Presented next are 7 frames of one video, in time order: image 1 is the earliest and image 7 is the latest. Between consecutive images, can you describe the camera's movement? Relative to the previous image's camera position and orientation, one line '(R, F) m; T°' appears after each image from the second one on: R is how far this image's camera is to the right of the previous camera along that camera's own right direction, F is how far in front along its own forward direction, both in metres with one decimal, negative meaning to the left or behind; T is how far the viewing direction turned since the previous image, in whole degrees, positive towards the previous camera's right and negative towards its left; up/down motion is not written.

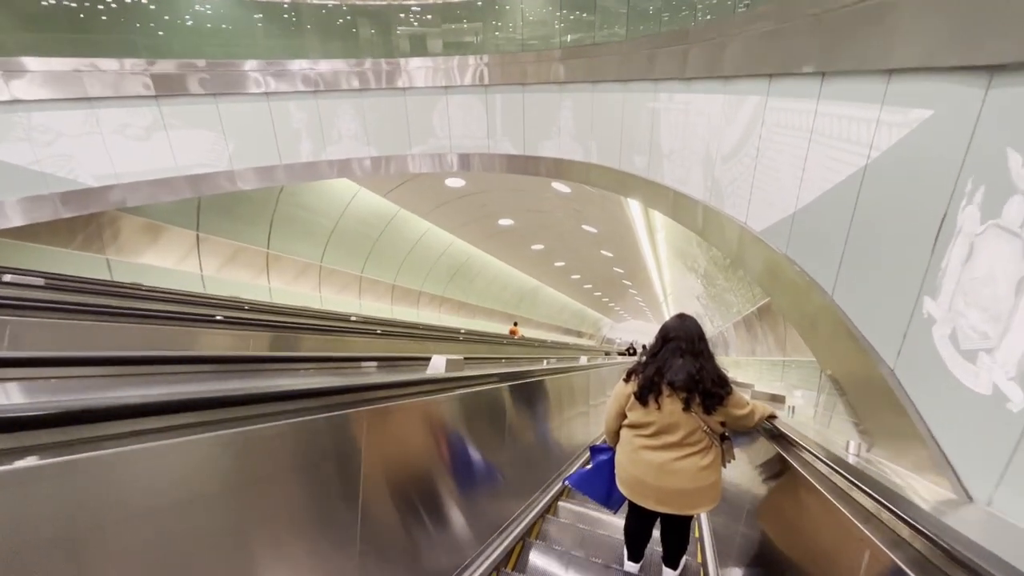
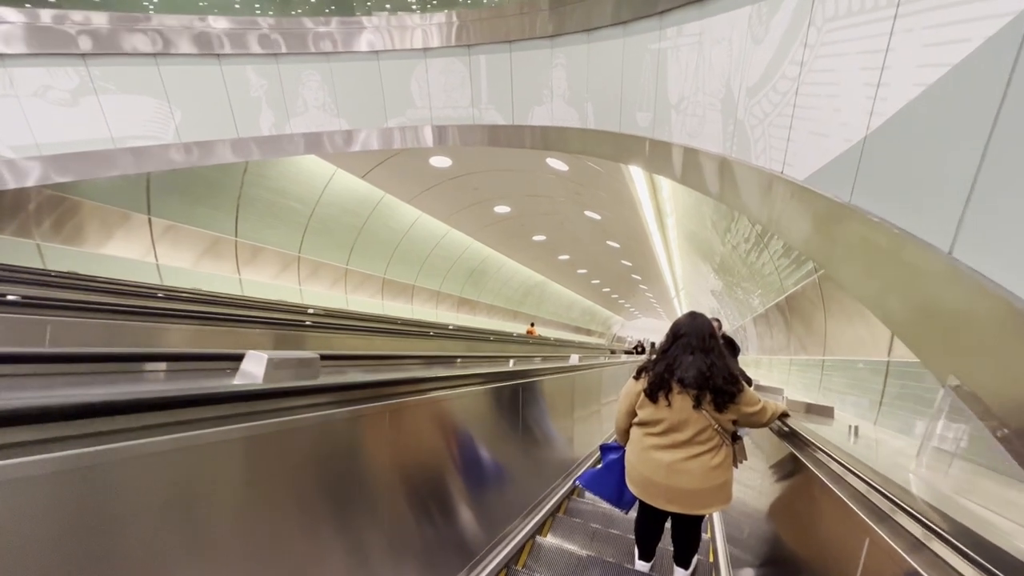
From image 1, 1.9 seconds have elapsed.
(+0.4, +1.0) m; -1°
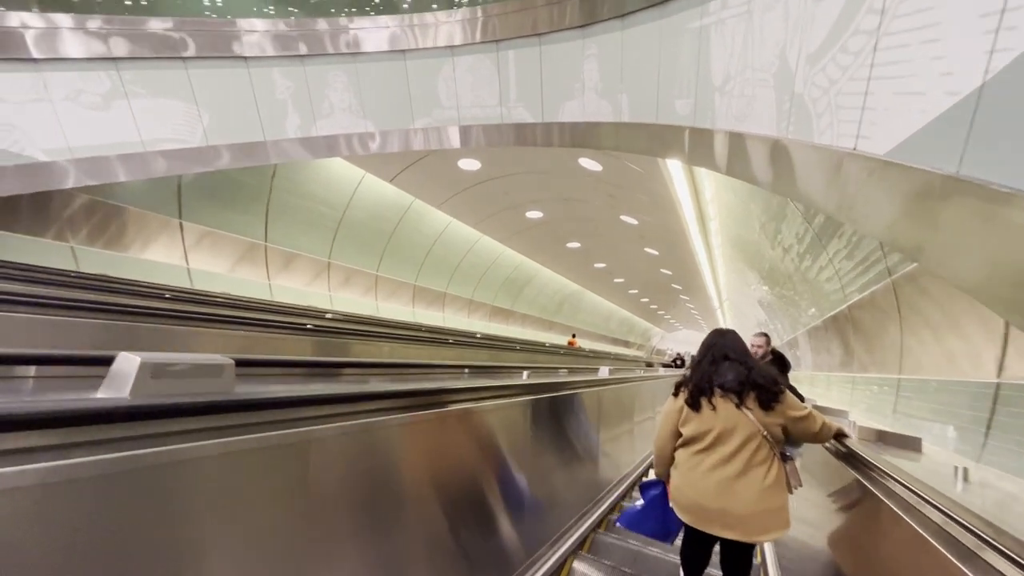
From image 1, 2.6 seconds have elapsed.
(+0.1, +0.4) m; -4°
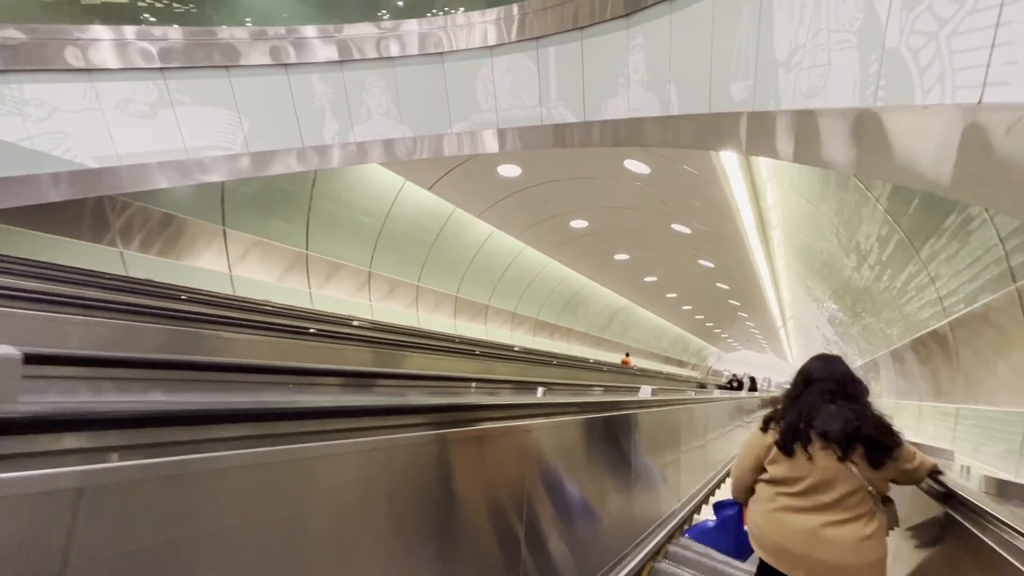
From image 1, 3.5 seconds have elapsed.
(+0.2, +0.5) m; -6°
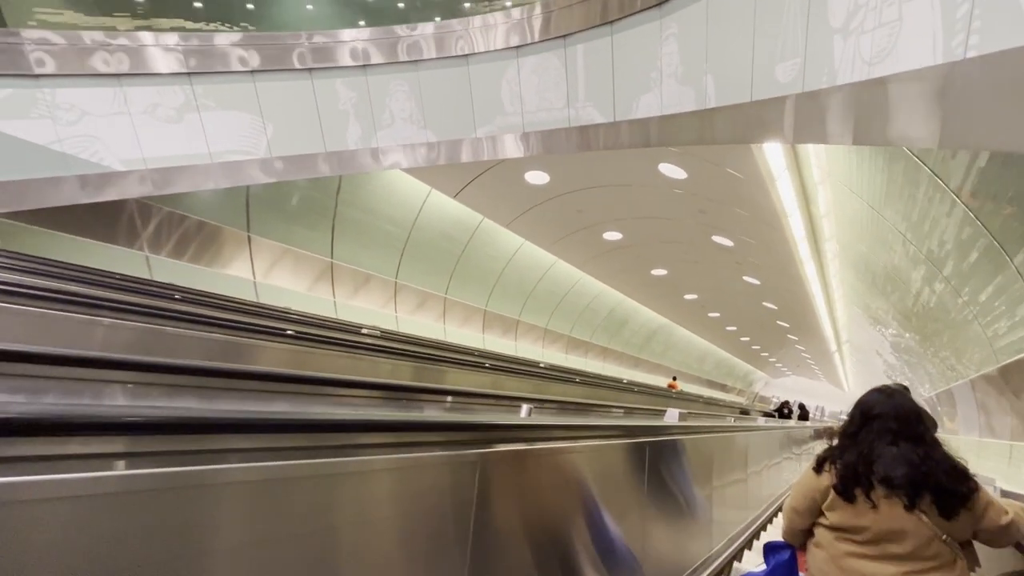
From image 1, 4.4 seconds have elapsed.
(+0.2, +0.4) m; -5°
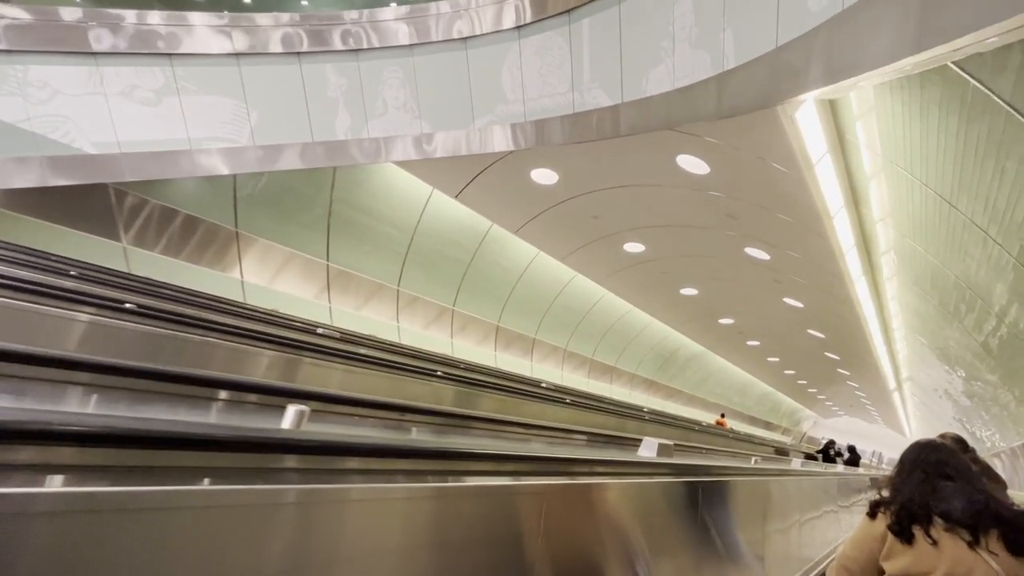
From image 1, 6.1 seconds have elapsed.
(+0.6, +0.8) m; -5°
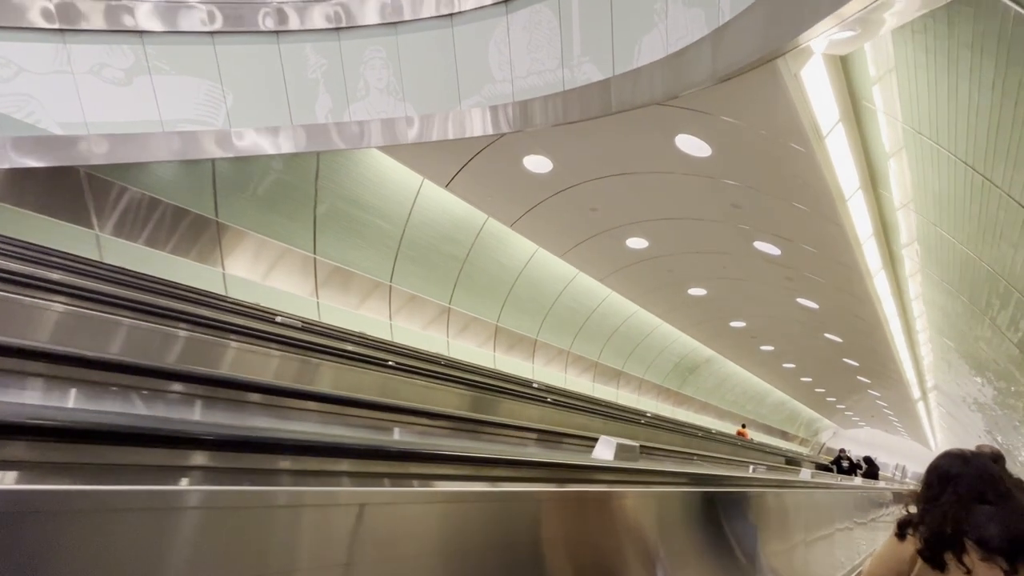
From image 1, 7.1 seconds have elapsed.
(+0.4, +0.4) m; -2°
